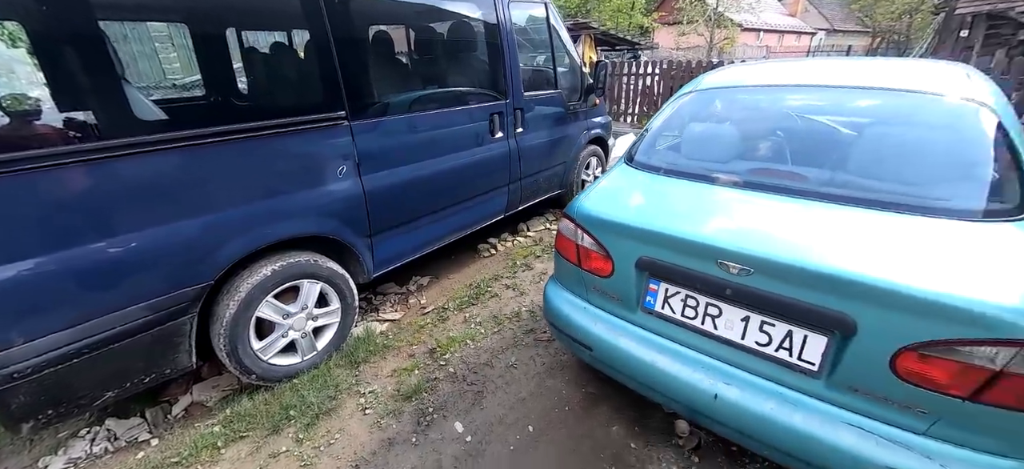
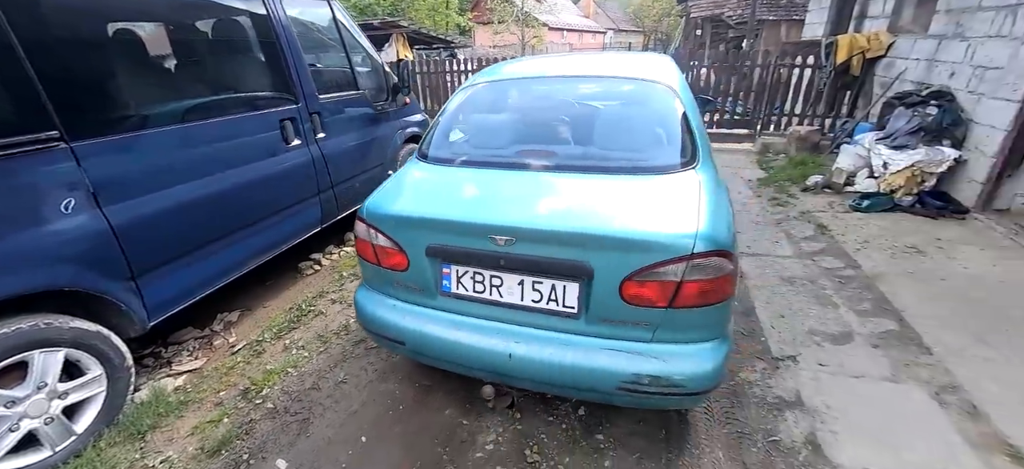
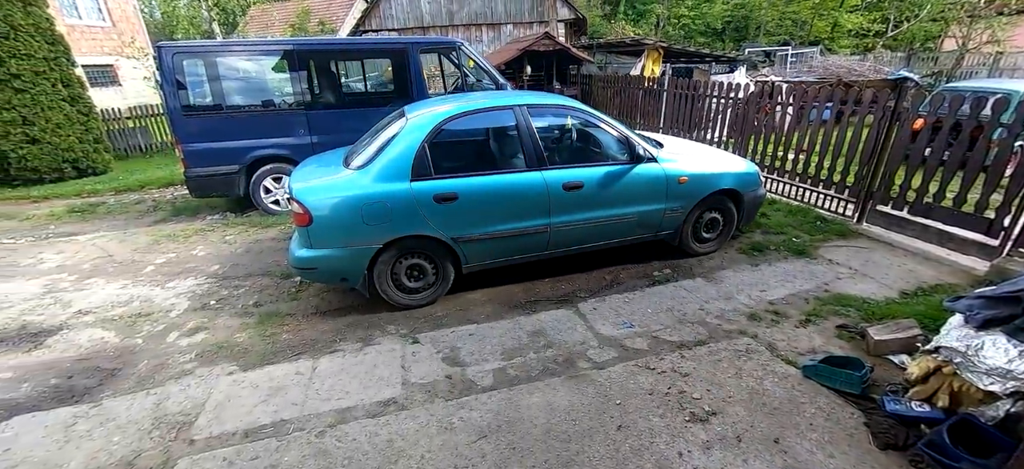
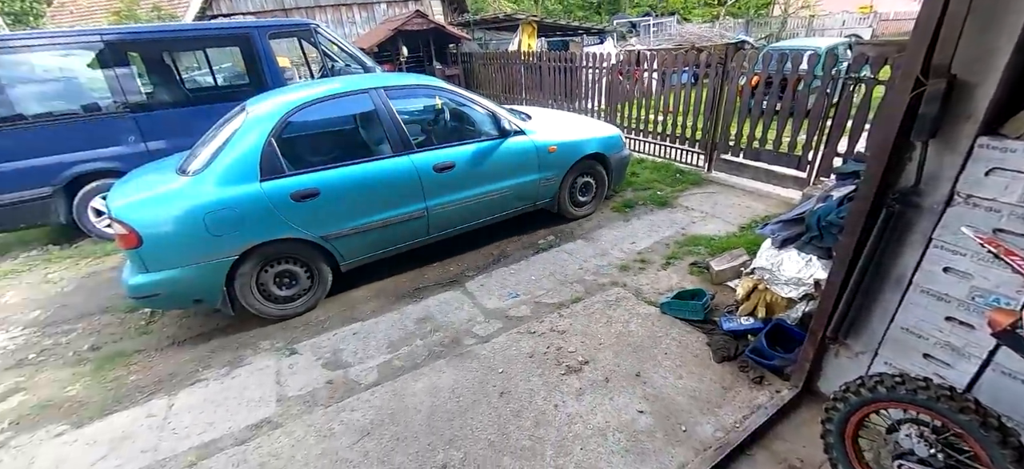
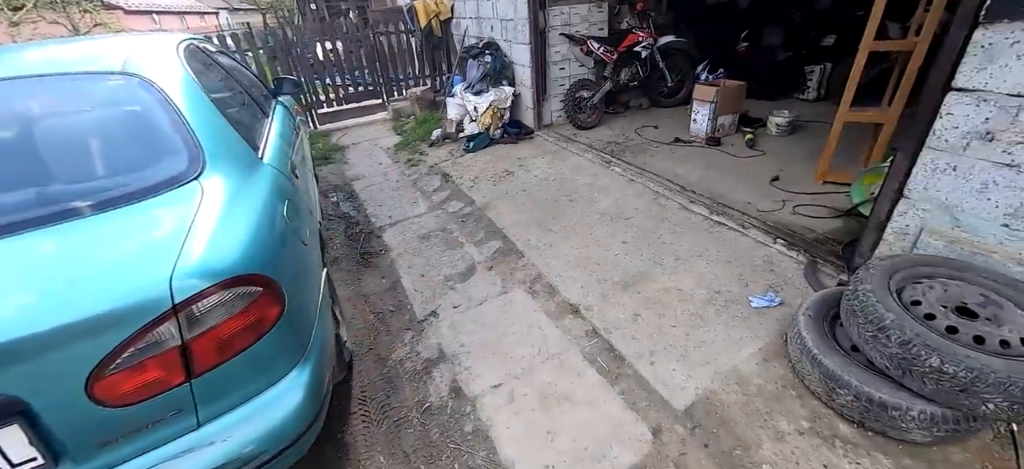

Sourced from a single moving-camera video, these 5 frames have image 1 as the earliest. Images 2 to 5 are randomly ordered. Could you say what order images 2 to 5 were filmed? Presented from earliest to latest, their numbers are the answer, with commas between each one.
2, 5, 4, 3
